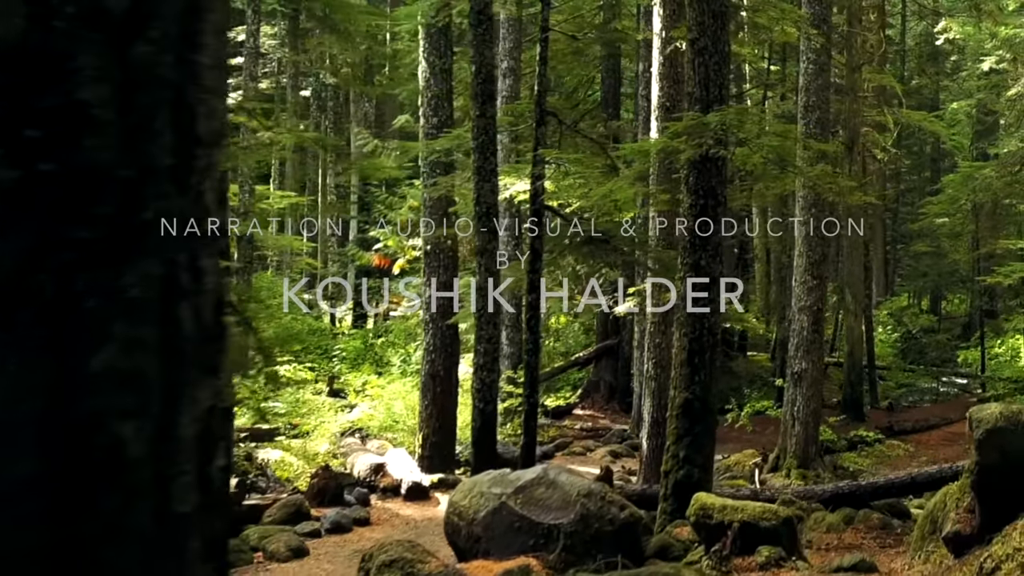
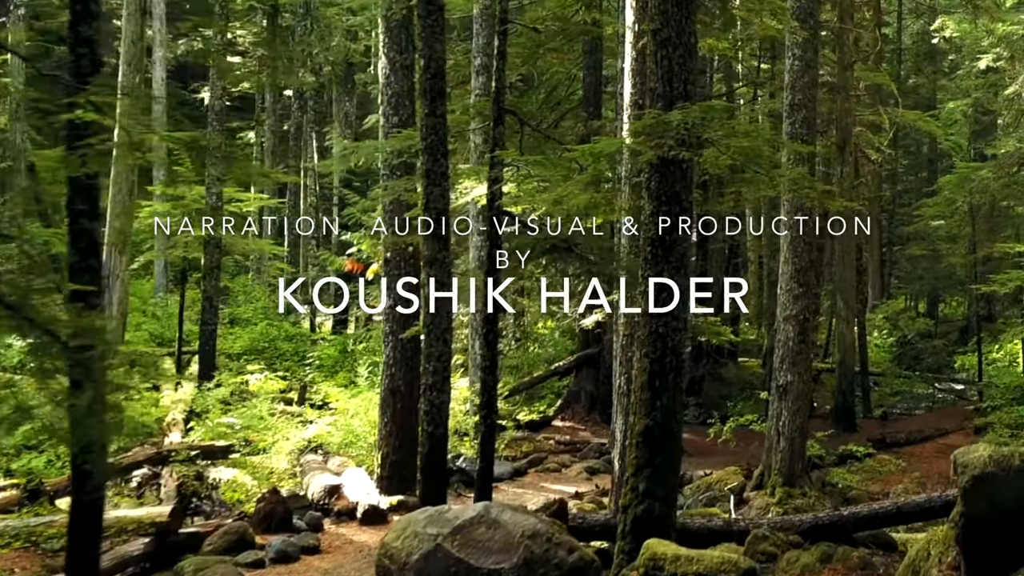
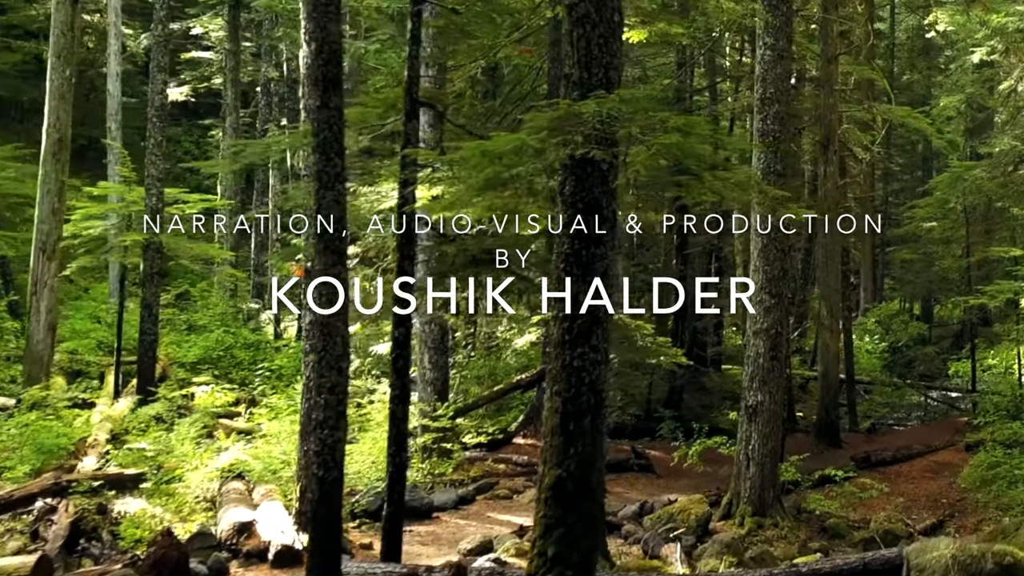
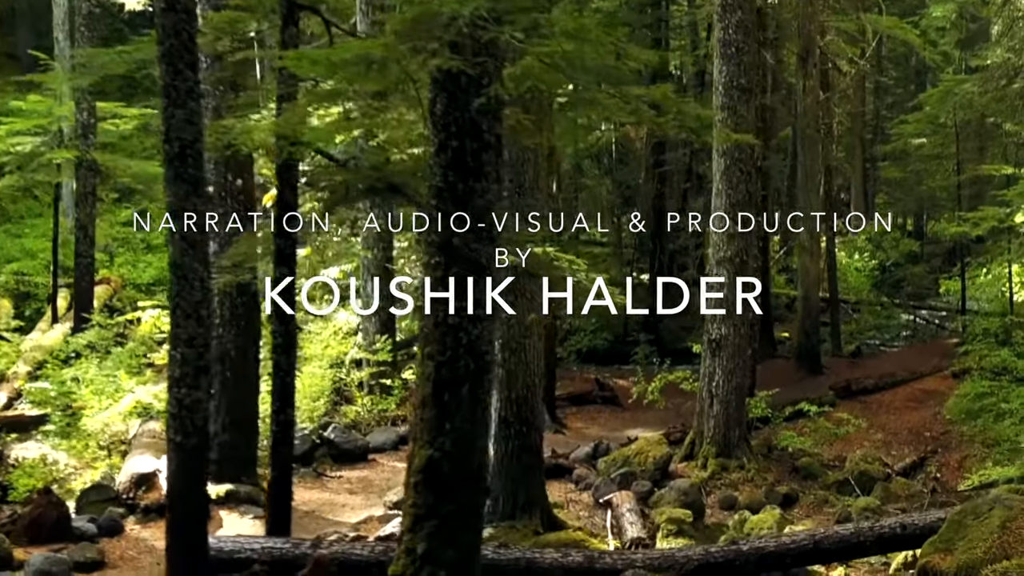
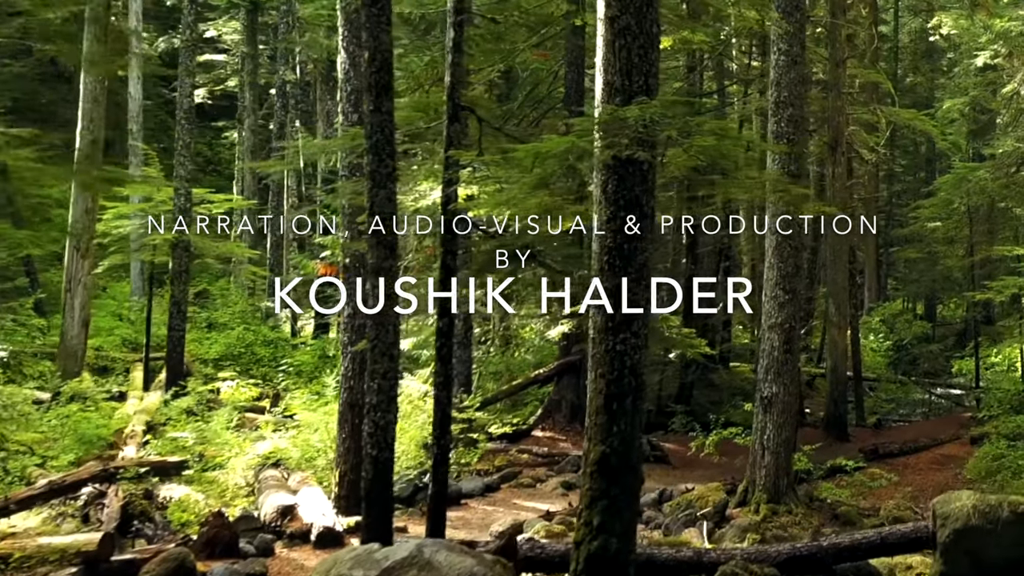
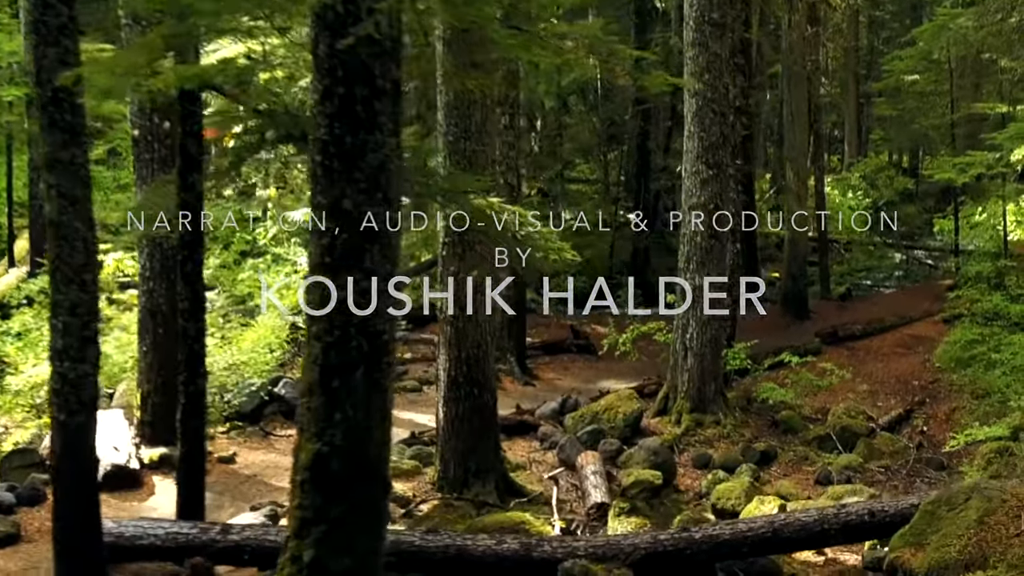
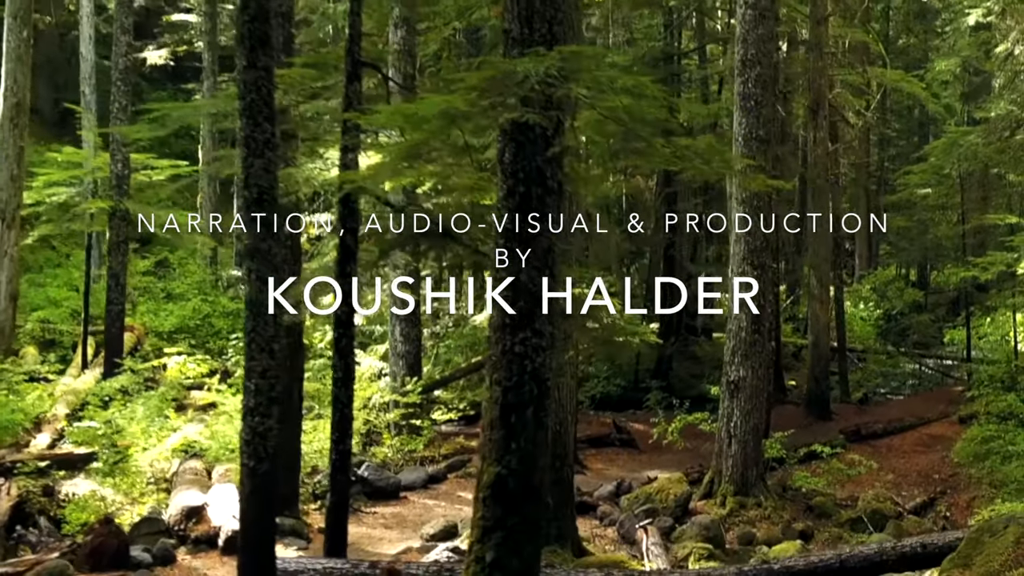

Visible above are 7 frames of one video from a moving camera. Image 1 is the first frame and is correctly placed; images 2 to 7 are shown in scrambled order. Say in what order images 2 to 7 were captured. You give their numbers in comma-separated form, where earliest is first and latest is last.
2, 5, 3, 7, 4, 6
